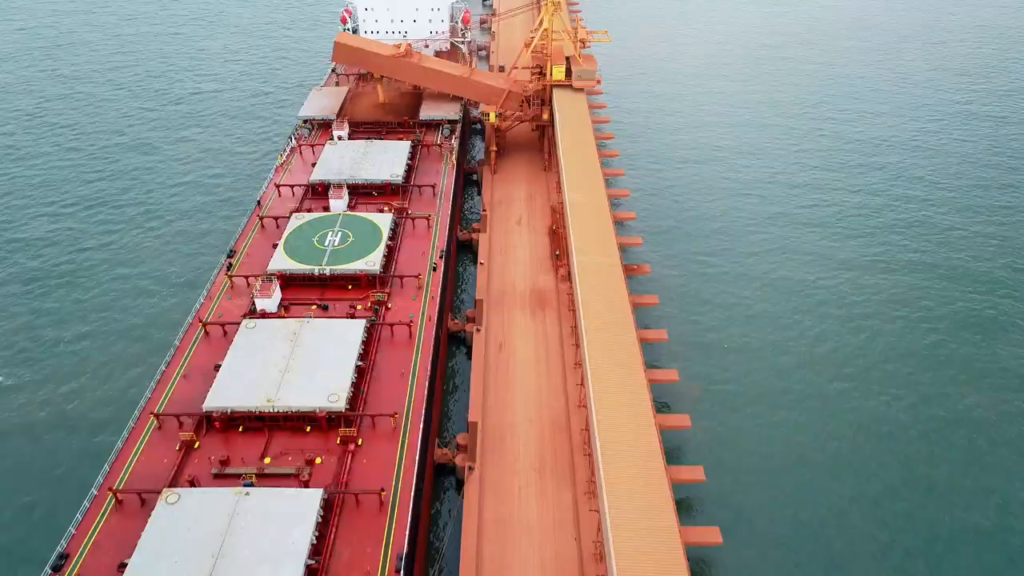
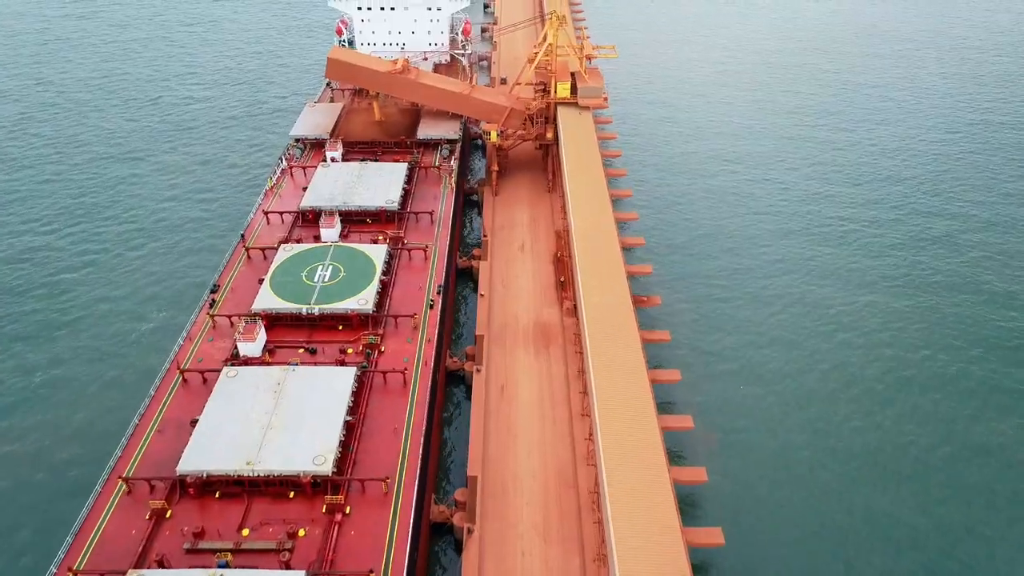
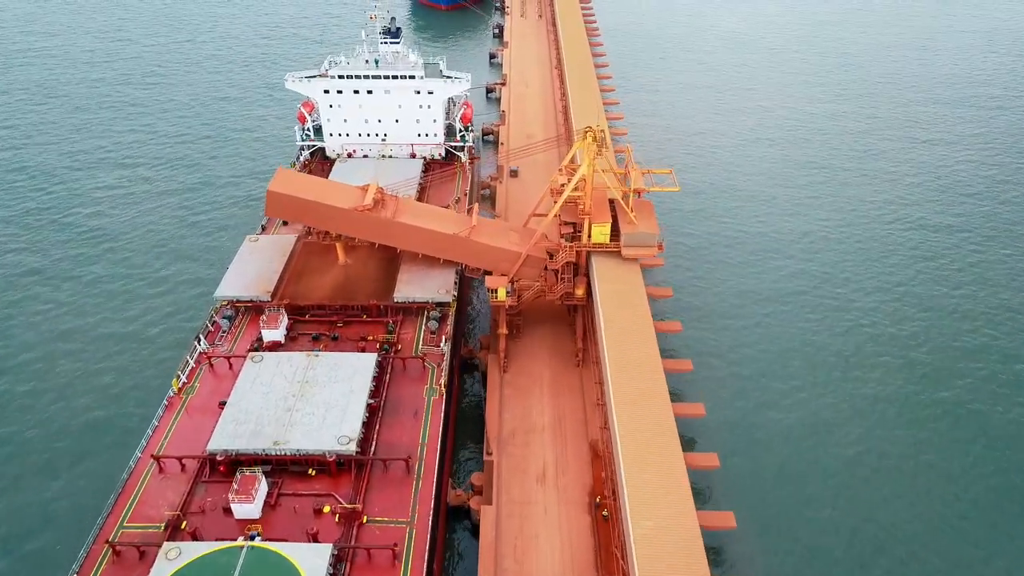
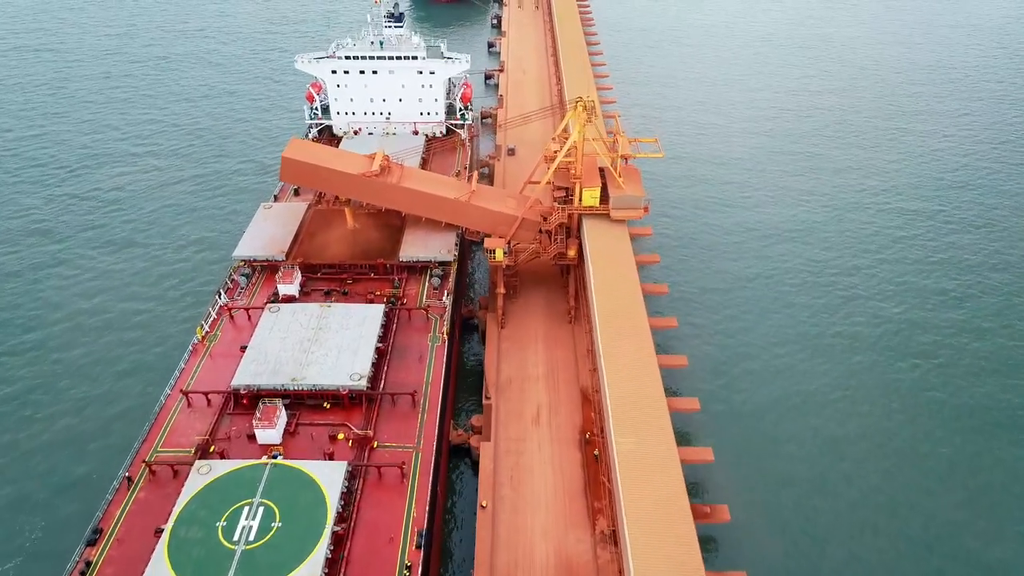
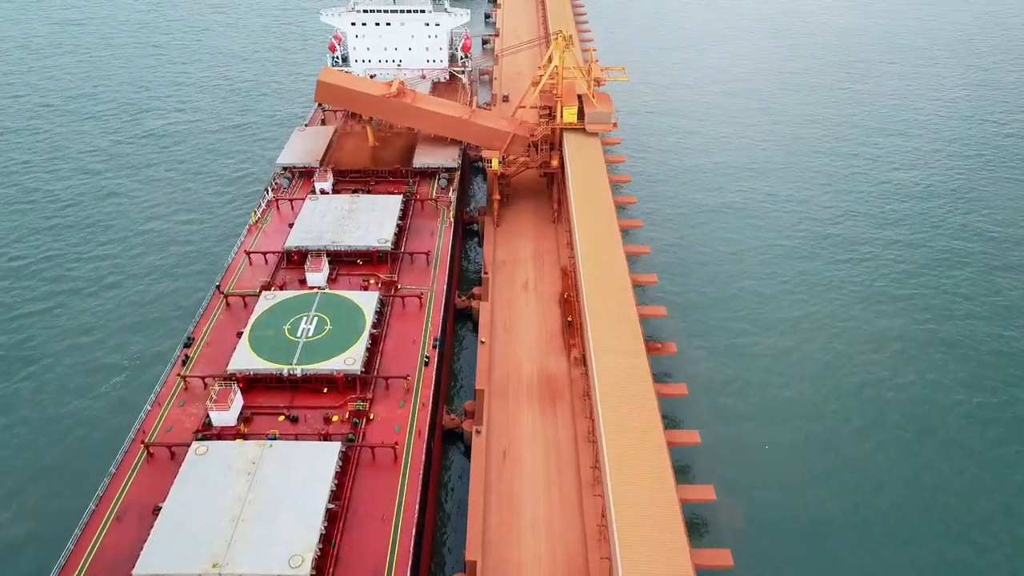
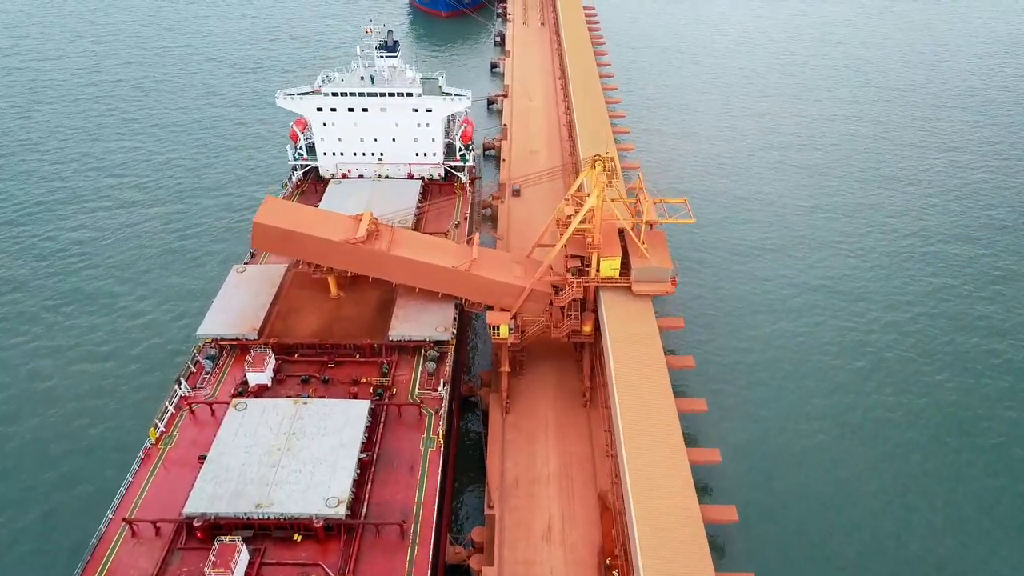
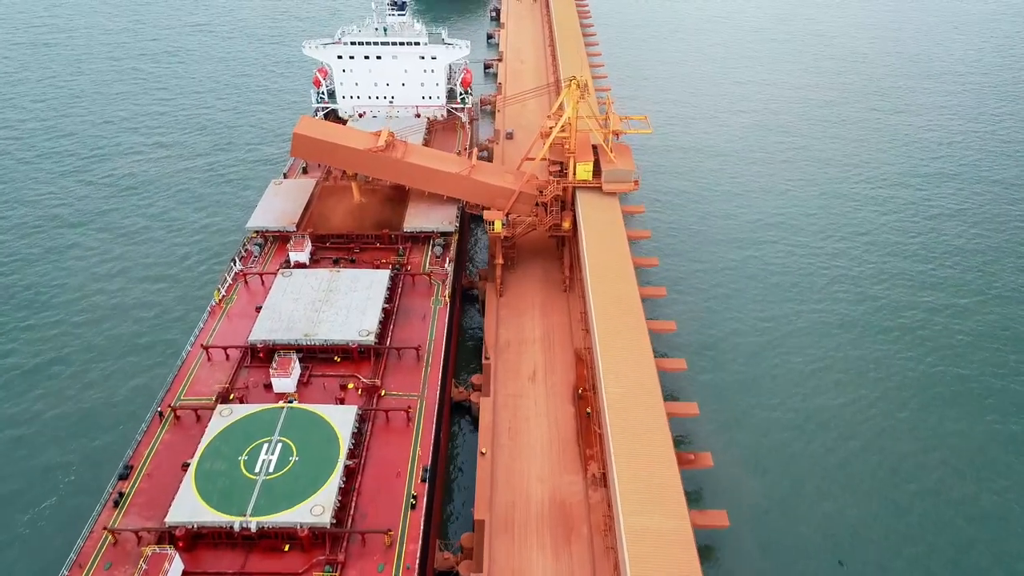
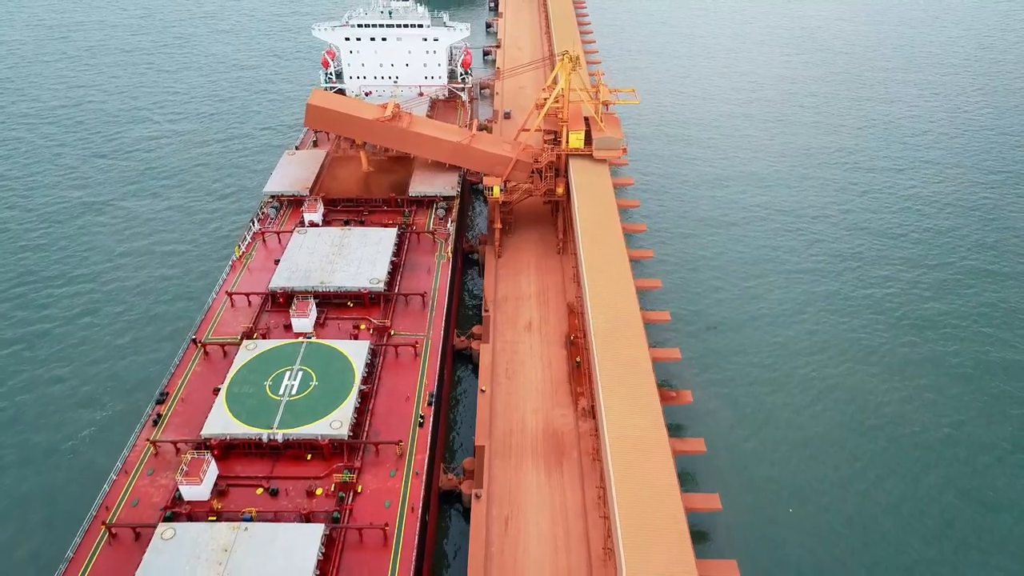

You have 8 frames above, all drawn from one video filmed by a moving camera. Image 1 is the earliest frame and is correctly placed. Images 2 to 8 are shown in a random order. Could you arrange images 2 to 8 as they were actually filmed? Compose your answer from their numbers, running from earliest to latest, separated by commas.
2, 5, 8, 7, 4, 3, 6
